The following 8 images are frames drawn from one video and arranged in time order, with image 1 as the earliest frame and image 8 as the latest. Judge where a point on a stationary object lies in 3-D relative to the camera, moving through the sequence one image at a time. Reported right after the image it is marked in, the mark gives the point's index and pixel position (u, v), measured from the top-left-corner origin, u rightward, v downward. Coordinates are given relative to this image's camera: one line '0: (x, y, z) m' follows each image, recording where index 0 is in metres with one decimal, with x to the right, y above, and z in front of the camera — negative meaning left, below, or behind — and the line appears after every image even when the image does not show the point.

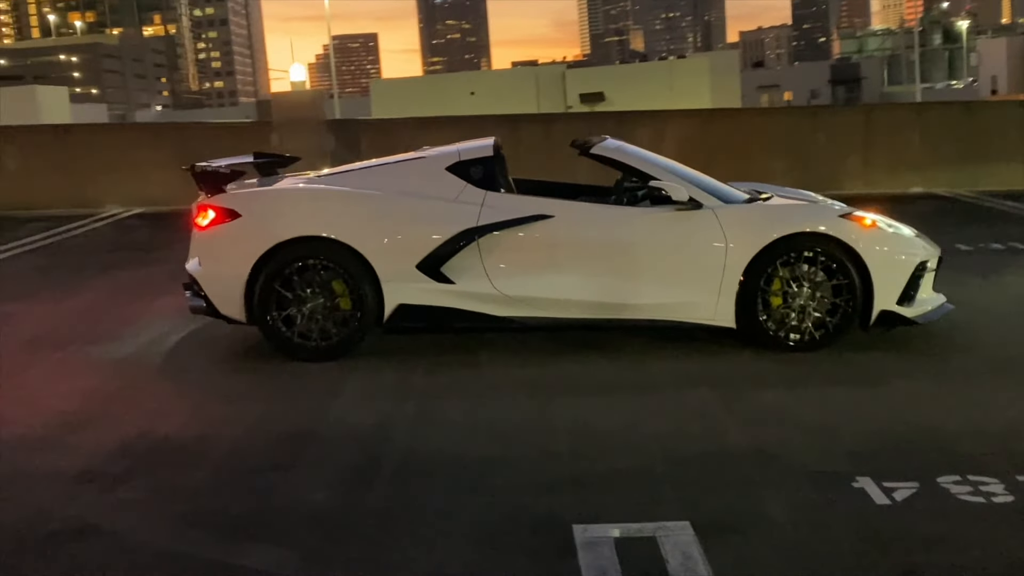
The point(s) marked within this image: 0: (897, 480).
0: (+1.4, -0.7, +4.1) m
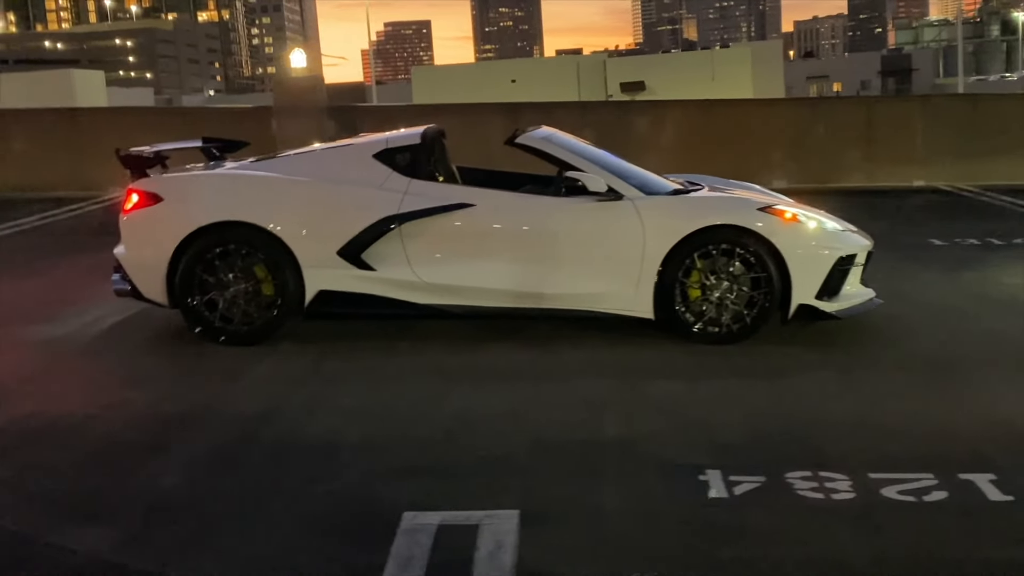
0: (+0.9, -0.7, +4.1) m
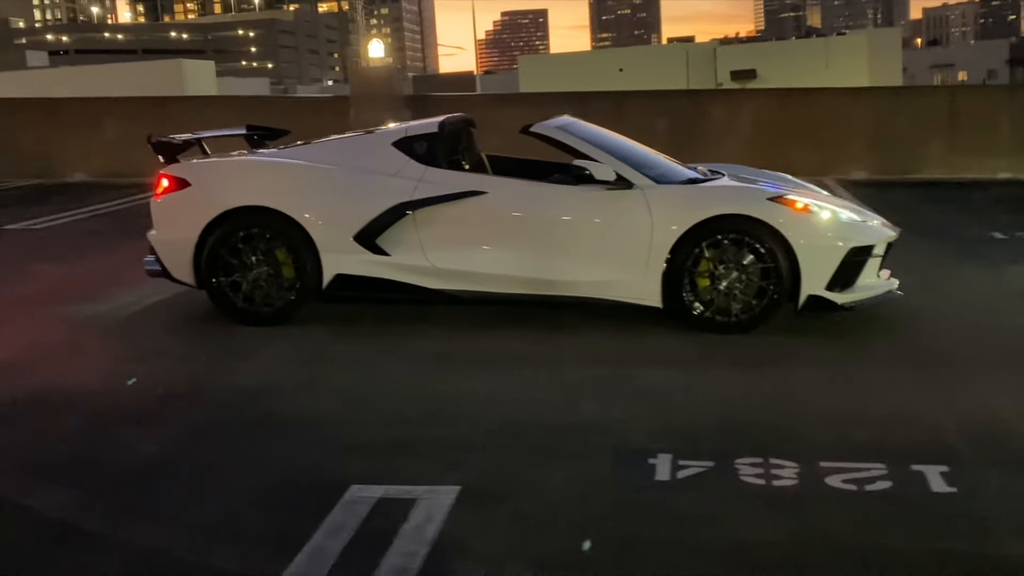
0: (+0.7, -0.6, +4.1) m
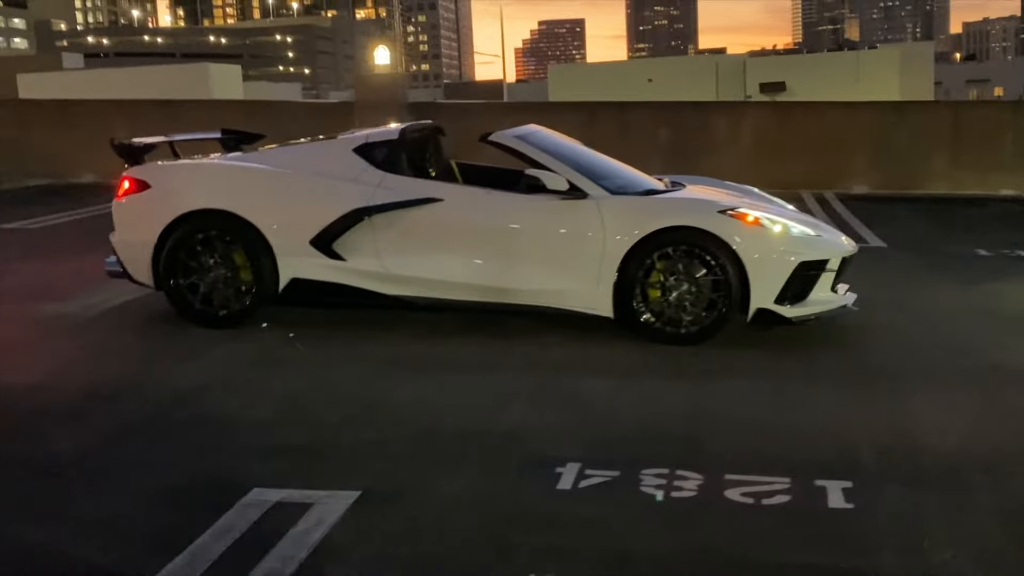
0: (+0.3, -0.7, +4.1) m
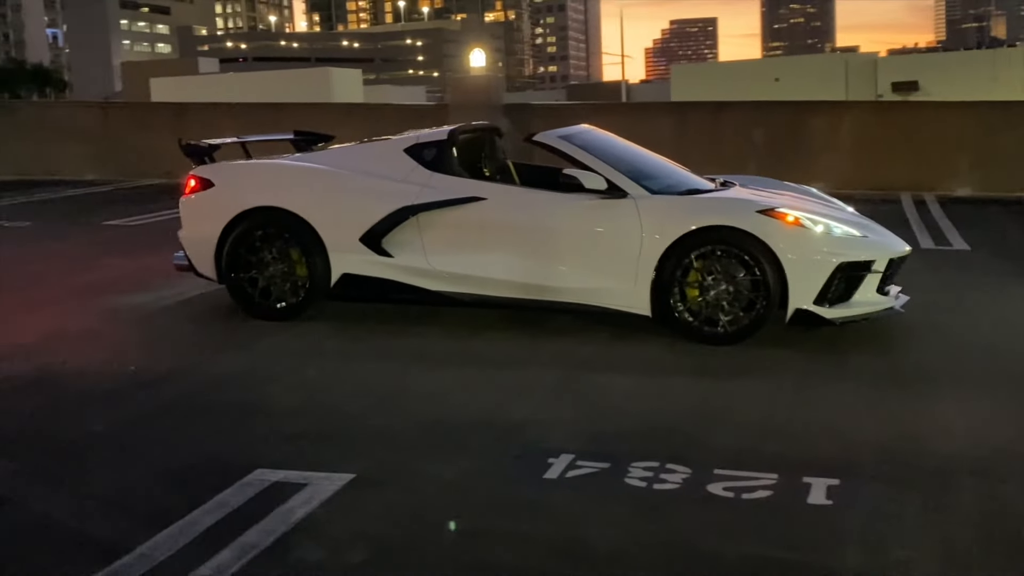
0: (+0.3, -0.7, +4.2) m
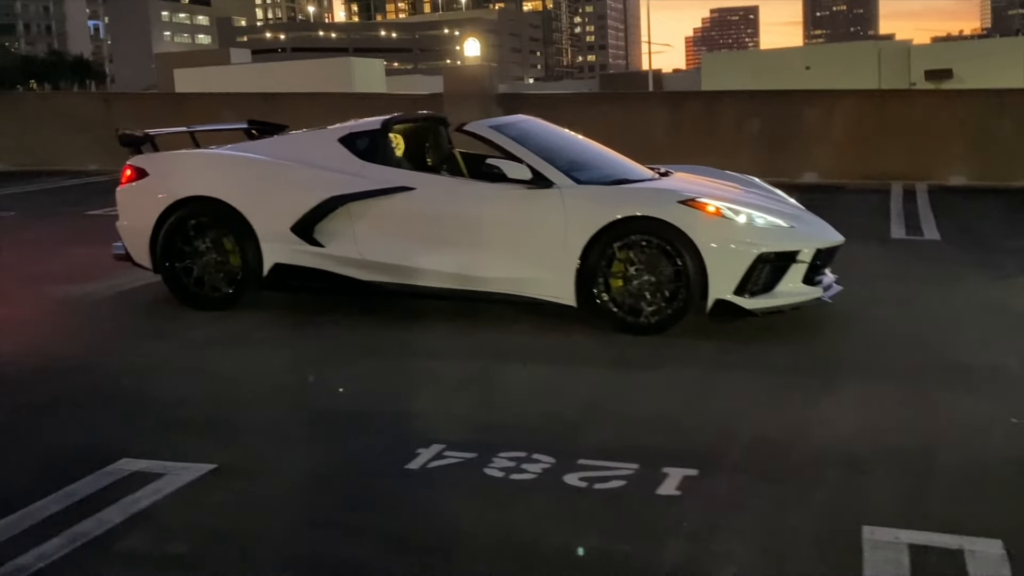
0: (-0.2, -0.6, +4.2) m
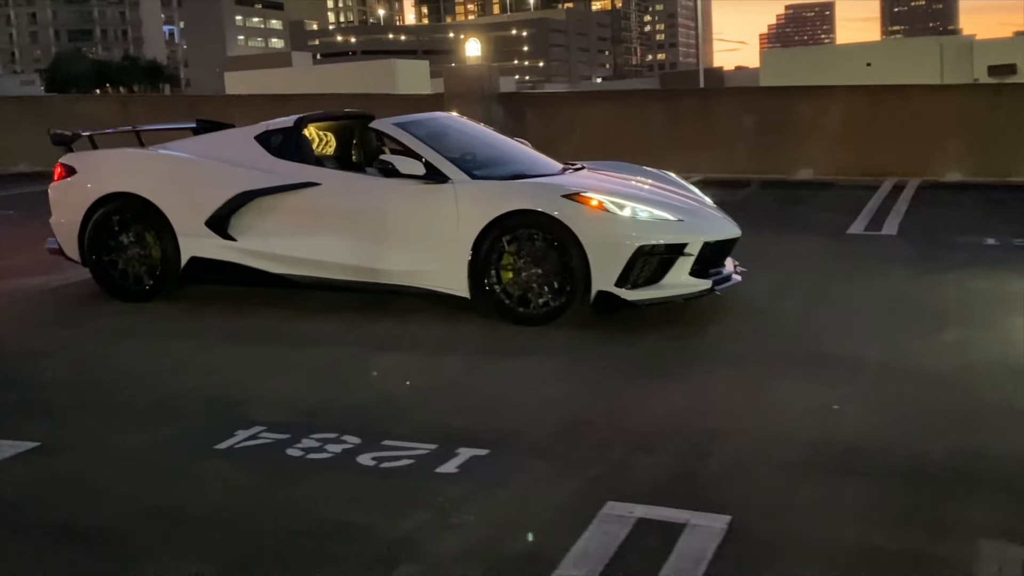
0: (-0.9, -0.6, +4.4) m
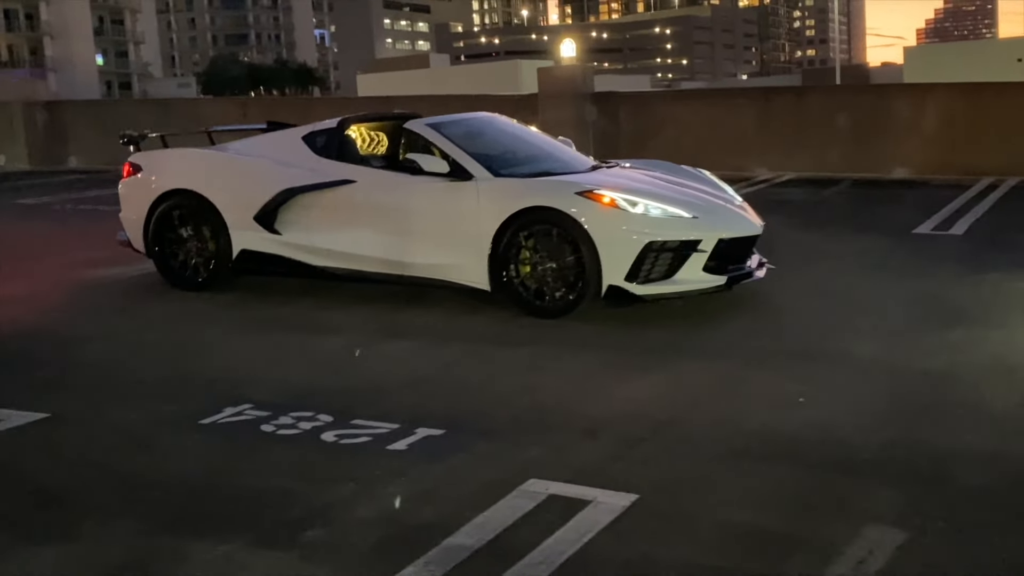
0: (-1.1, -0.5, +4.8) m
